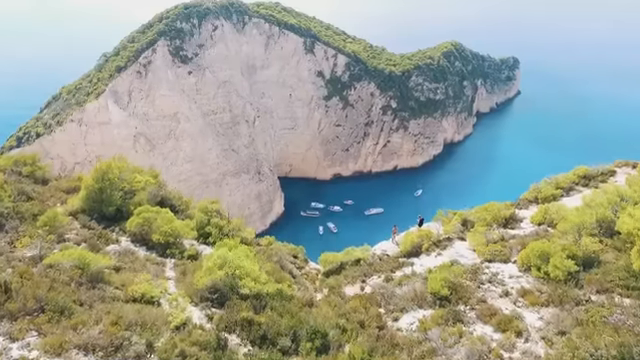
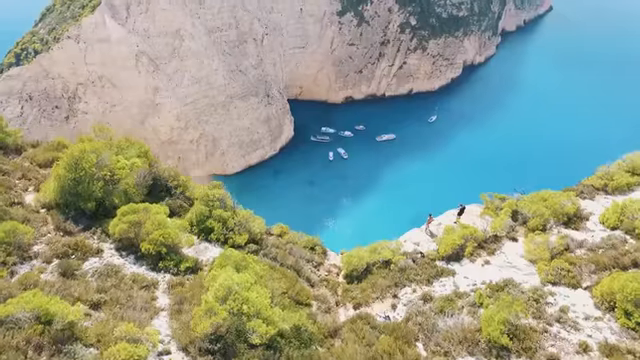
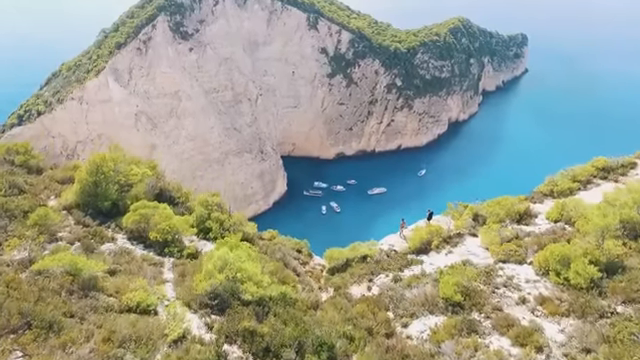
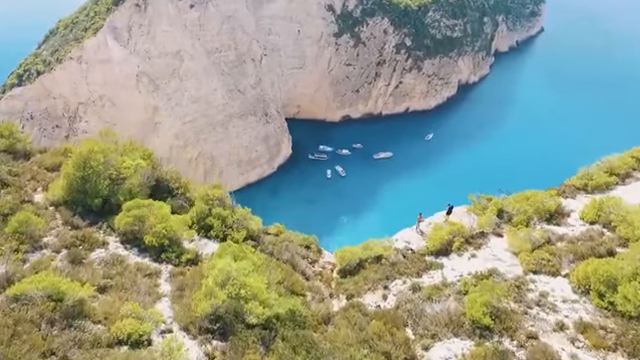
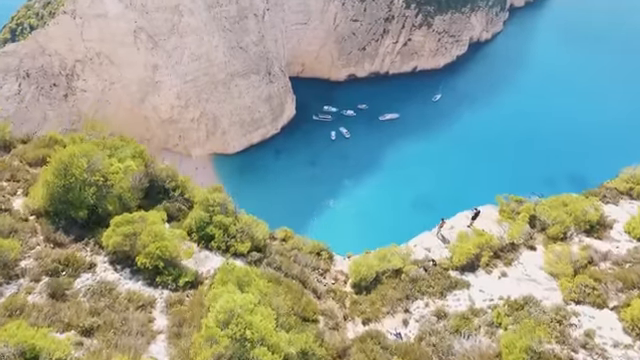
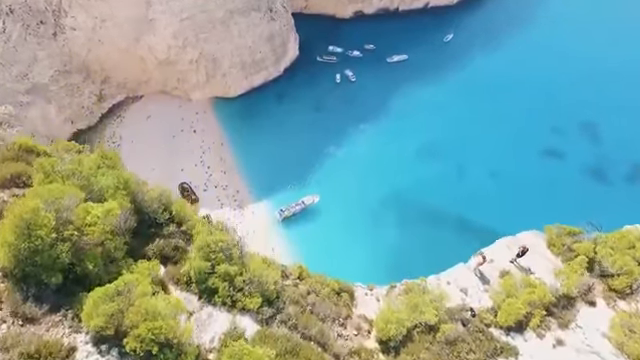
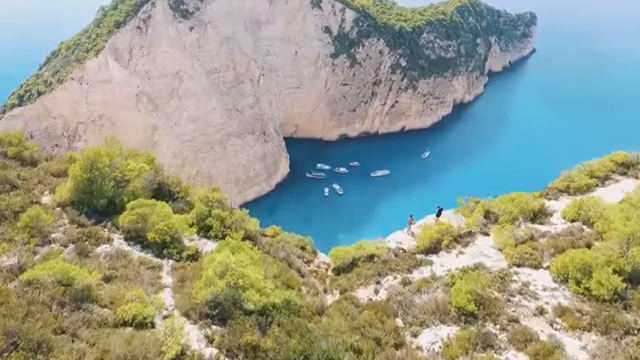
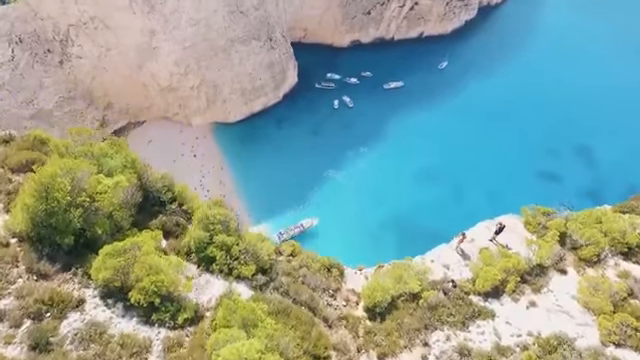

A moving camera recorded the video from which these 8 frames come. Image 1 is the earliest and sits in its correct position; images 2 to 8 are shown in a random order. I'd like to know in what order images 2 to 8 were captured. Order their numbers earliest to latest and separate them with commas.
3, 7, 4, 2, 5, 8, 6
